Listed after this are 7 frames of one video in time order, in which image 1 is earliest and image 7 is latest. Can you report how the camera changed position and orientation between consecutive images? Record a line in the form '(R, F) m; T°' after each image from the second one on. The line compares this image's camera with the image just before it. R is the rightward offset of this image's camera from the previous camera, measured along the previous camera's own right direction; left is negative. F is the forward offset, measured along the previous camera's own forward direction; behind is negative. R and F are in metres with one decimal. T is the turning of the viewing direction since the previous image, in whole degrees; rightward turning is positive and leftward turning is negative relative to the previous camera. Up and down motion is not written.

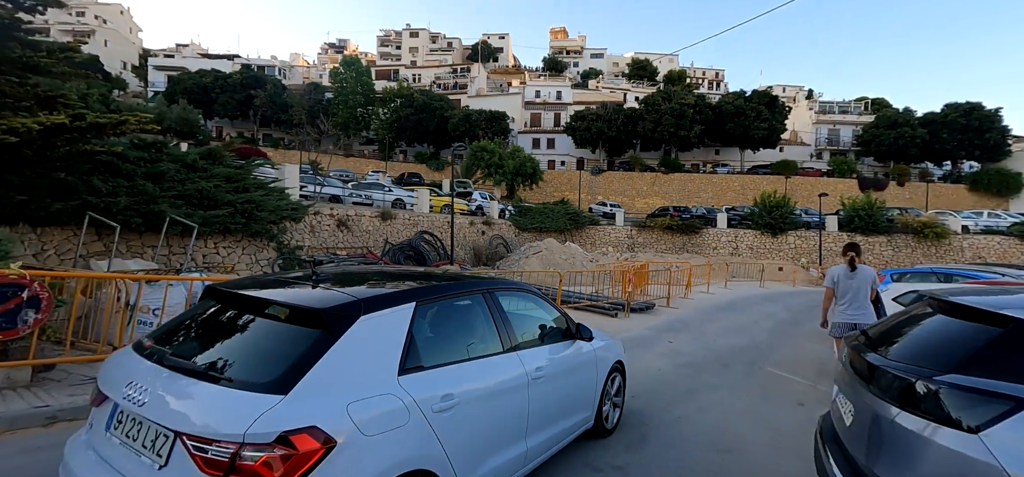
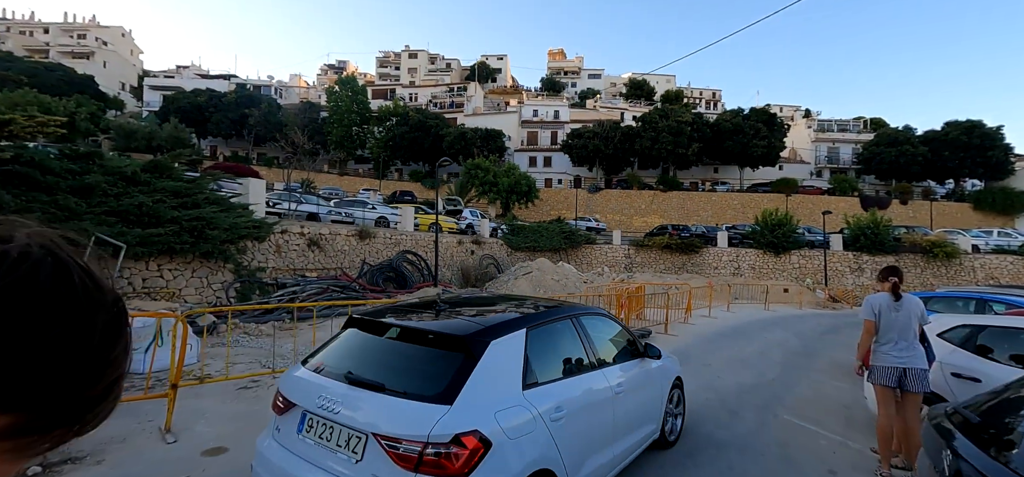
(+0.5, +1.2) m; 0°
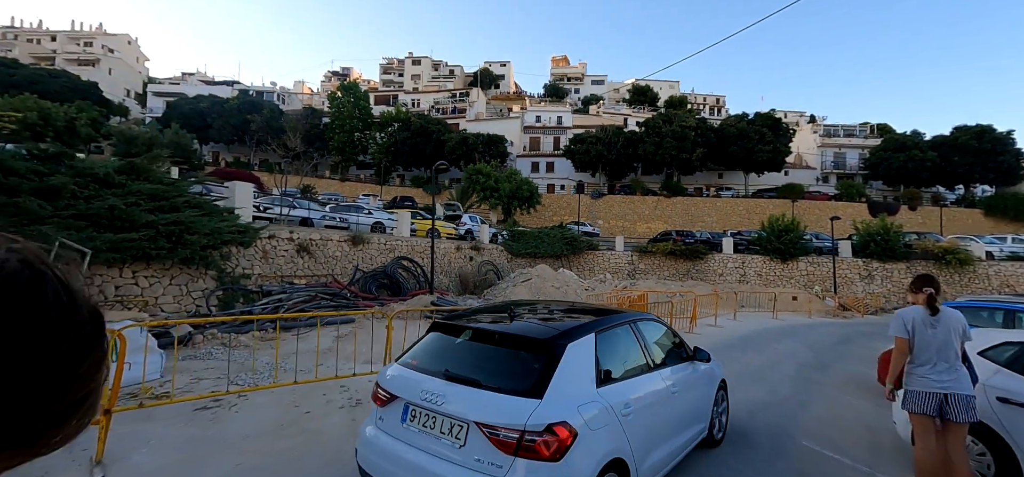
(+0.2, +0.6) m; 0°
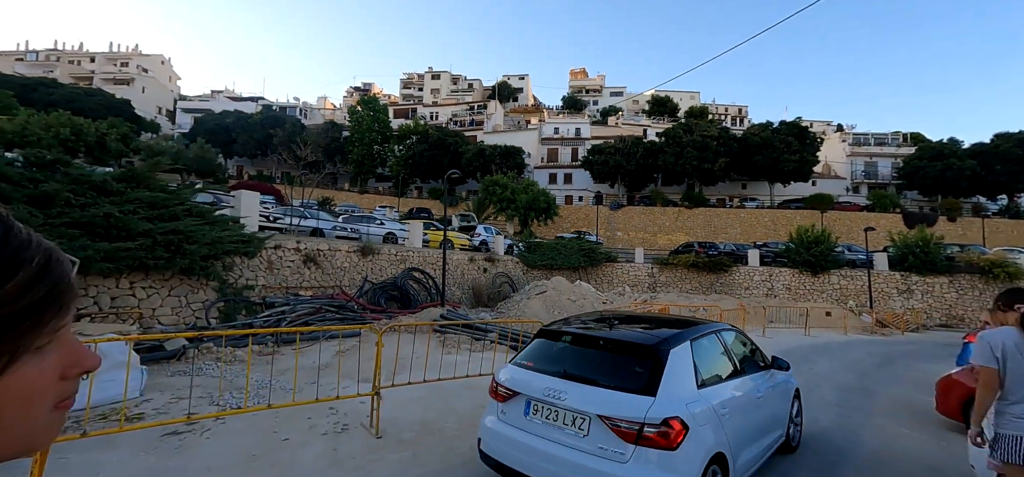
(+0.2, +0.6) m; -2°
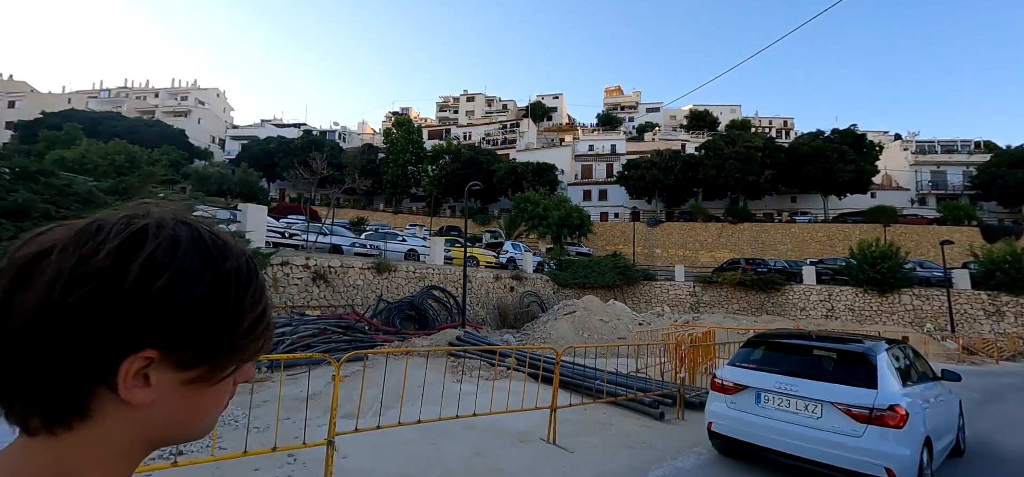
(+0.4, +1.3) m; -5°
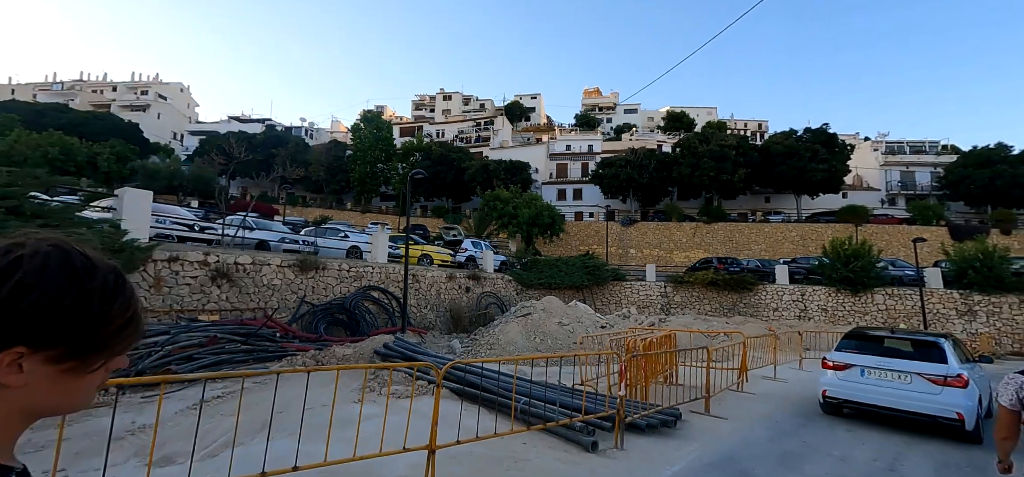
(+1.1, +1.6) m; +2°
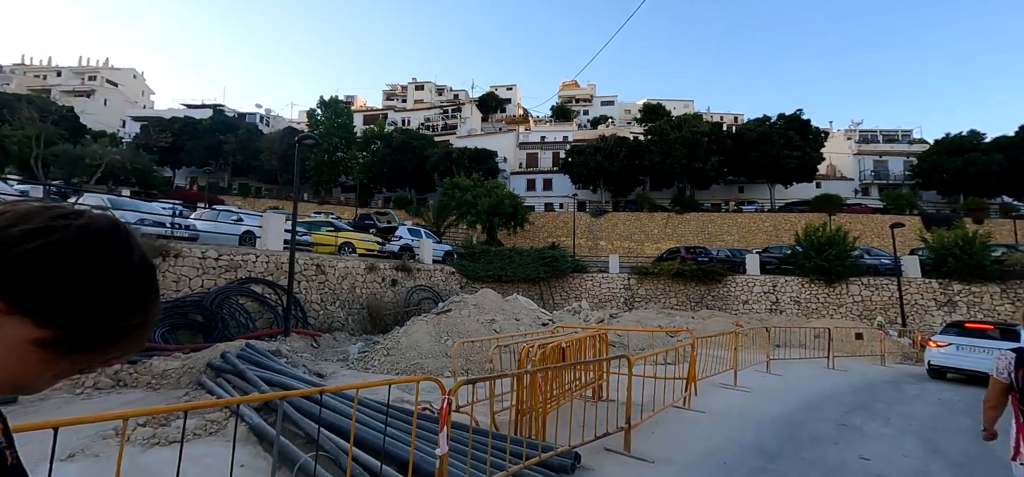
(+1.9, +2.7) m; +2°
